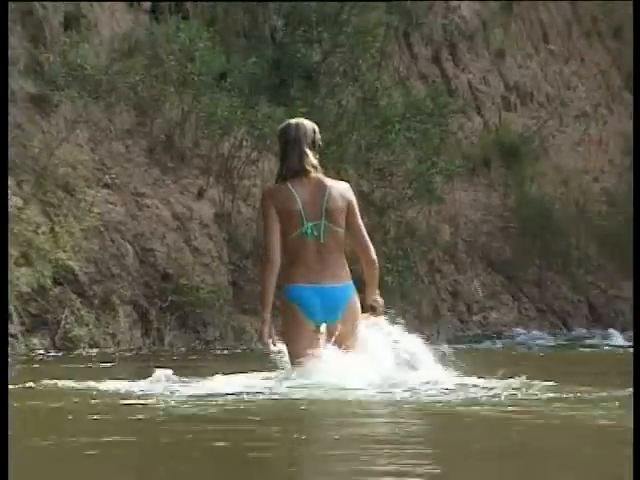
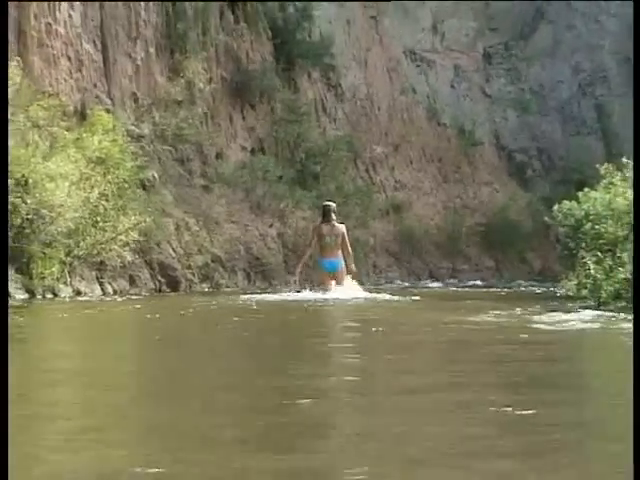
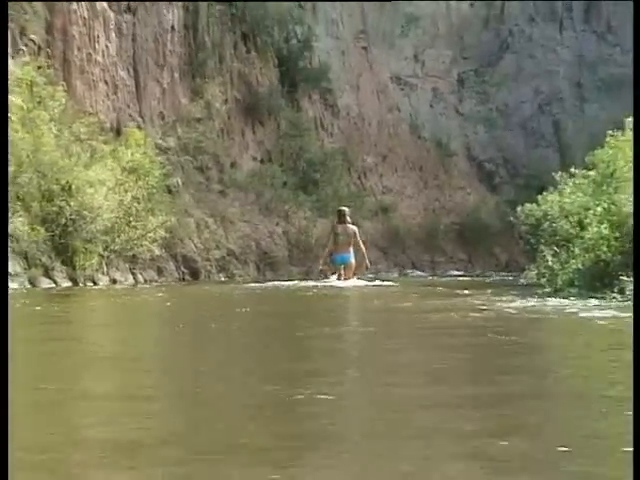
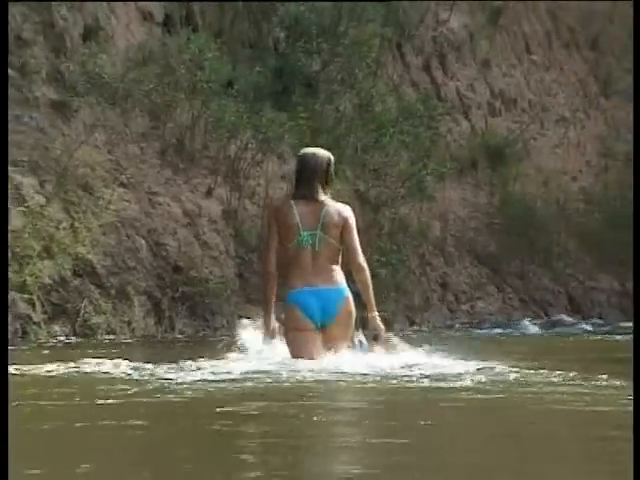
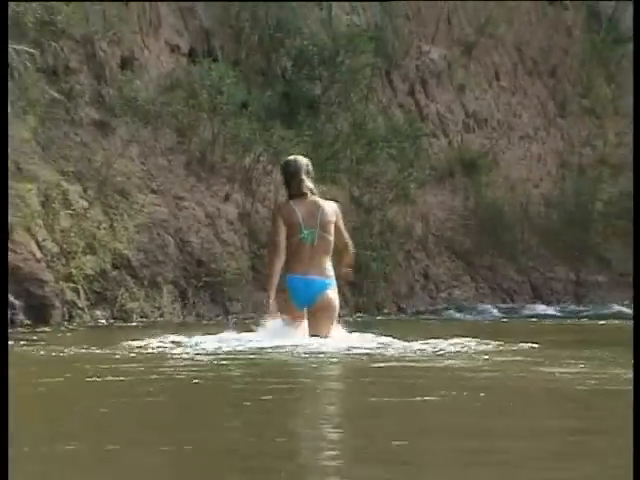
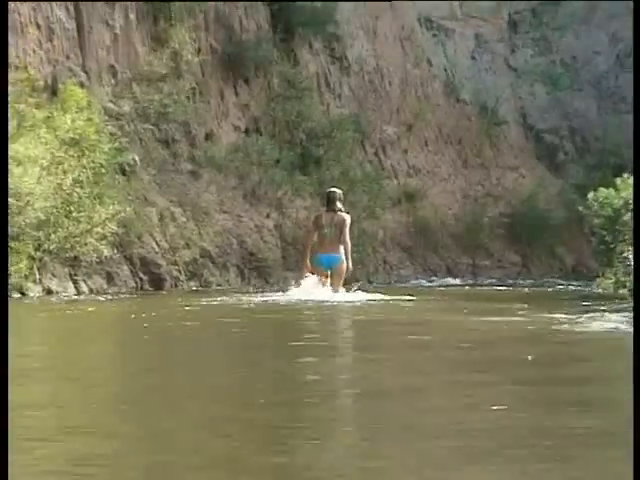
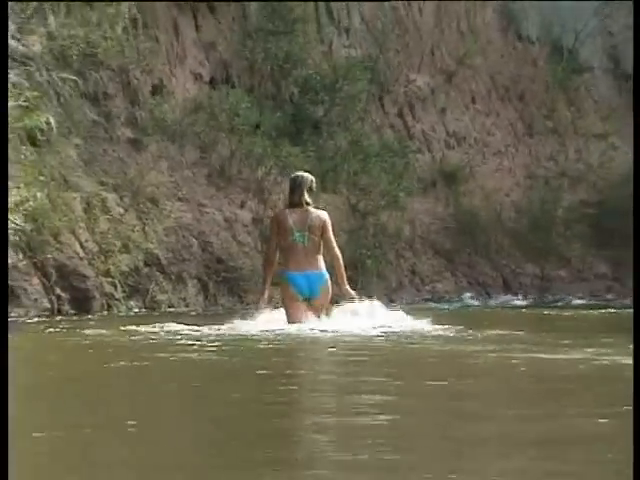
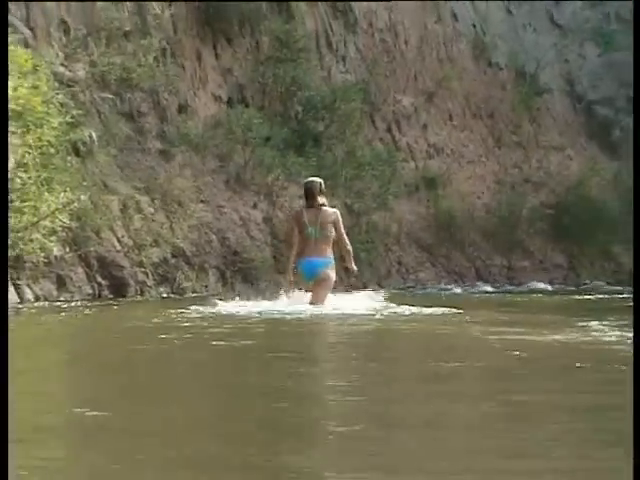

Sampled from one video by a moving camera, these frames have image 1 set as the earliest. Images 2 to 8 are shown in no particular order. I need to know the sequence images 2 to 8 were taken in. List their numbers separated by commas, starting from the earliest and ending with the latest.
4, 5, 7, 8, 6, 2, 3
